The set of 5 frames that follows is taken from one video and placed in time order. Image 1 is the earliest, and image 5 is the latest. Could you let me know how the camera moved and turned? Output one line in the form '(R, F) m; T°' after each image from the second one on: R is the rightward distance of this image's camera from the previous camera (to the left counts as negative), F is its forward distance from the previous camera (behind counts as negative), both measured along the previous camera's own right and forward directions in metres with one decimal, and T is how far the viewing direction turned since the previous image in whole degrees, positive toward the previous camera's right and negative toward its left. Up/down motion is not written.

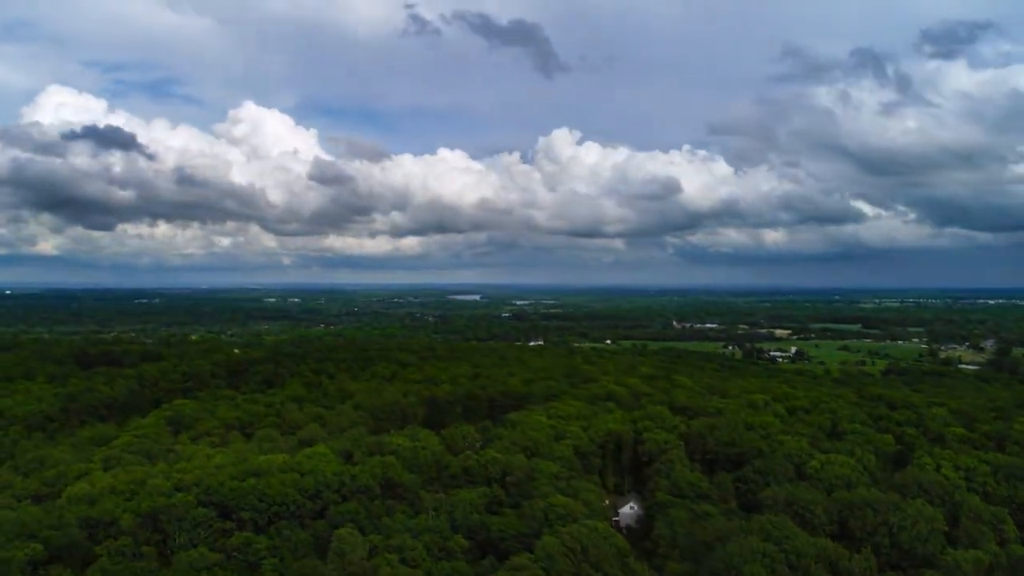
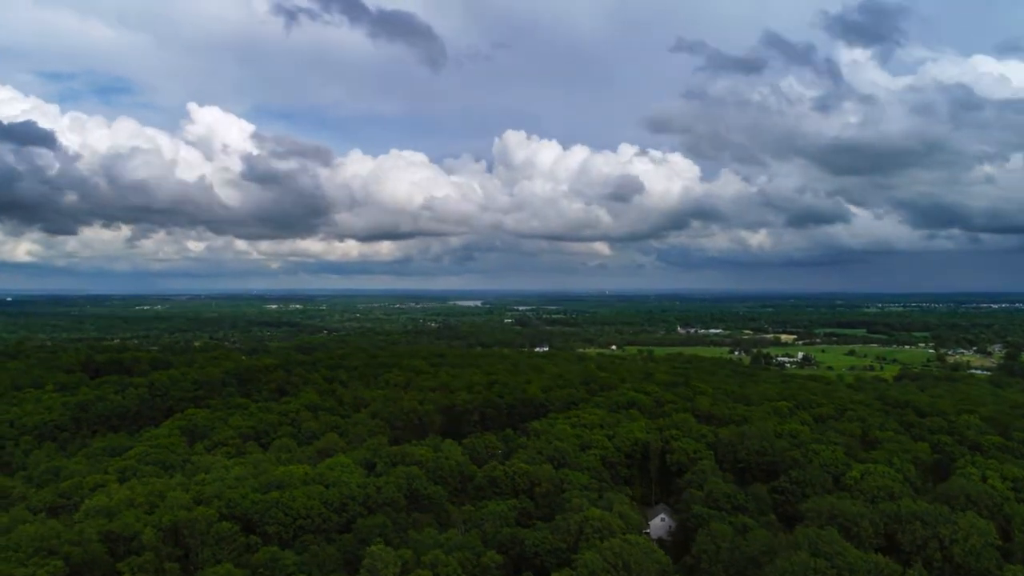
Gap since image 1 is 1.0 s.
(-1.1, +0.7) m; 0°
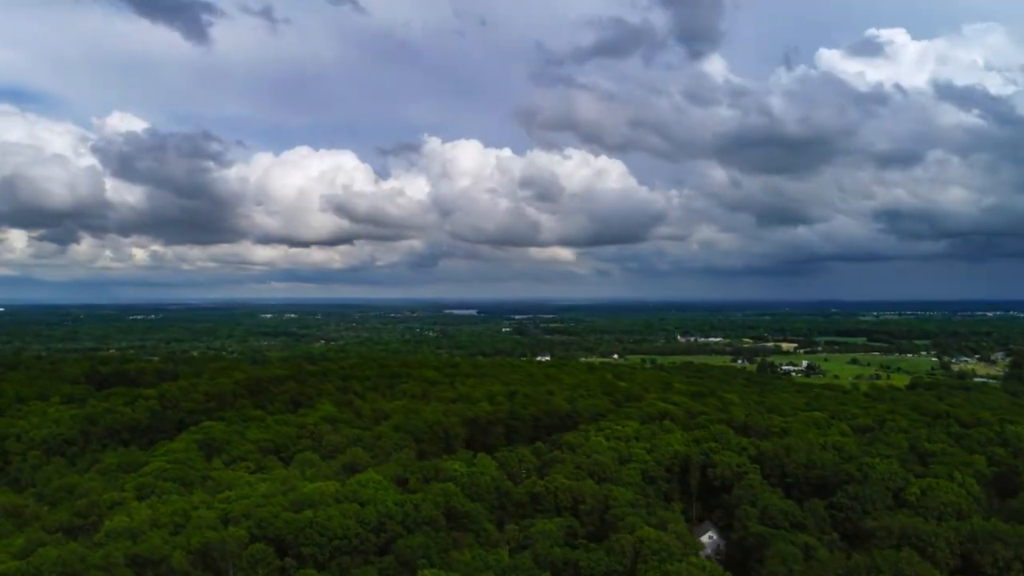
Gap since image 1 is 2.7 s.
(-1.9, +1.3) m; +1°
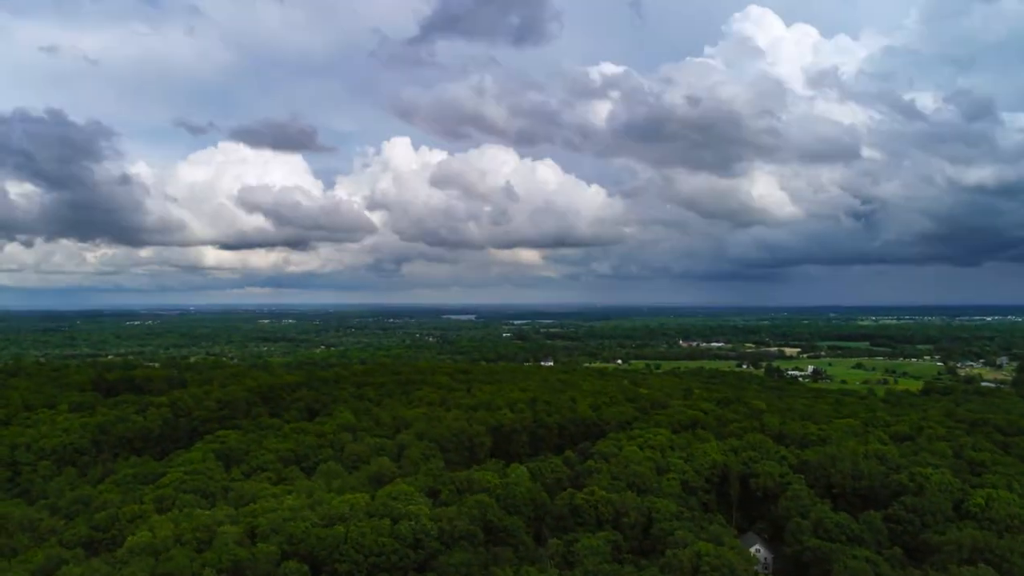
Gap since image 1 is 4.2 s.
(-1.6, +1.1) m; 0°
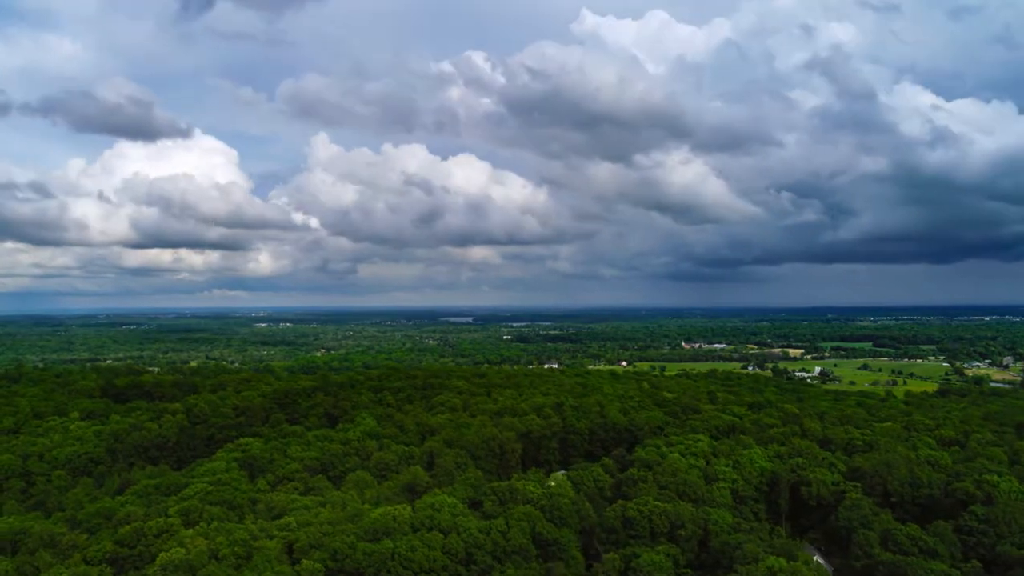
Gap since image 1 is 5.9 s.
(-1.9, +1.3) m; 0°
